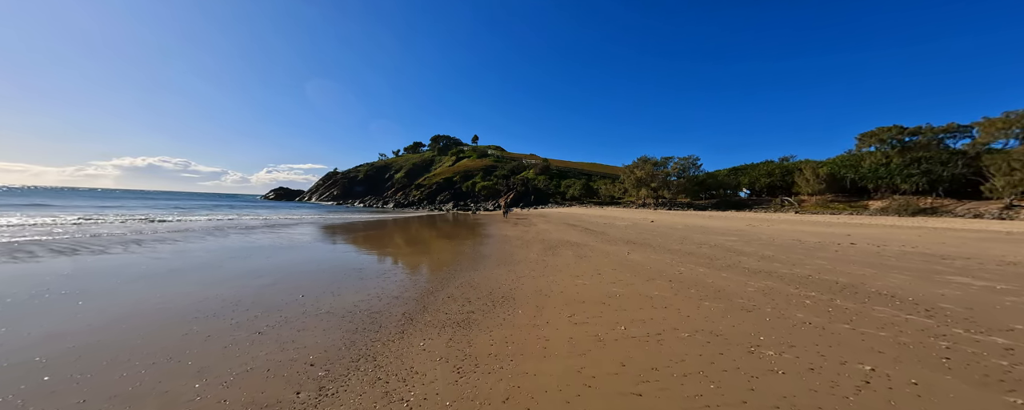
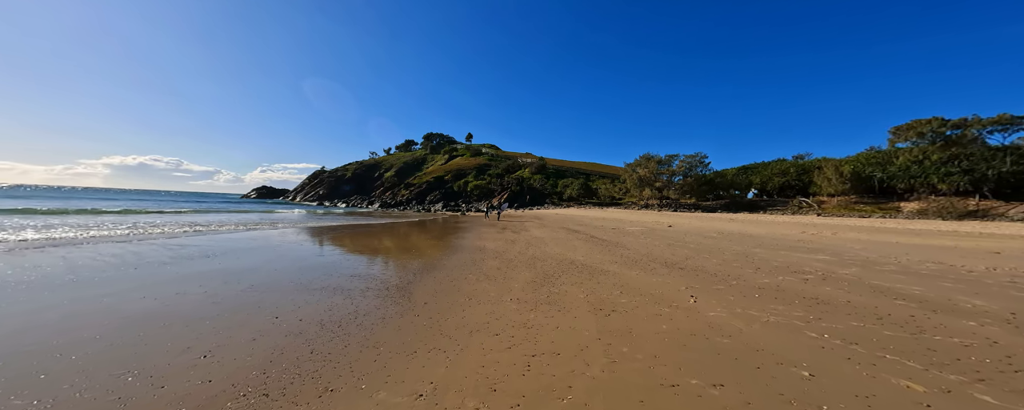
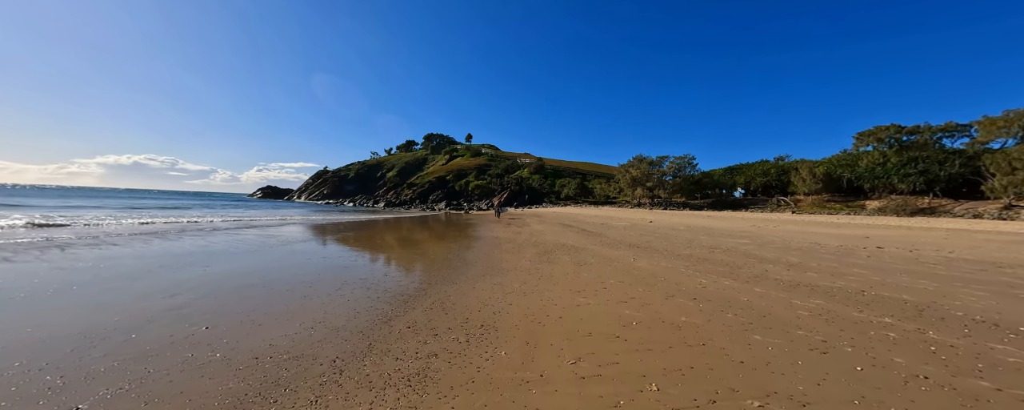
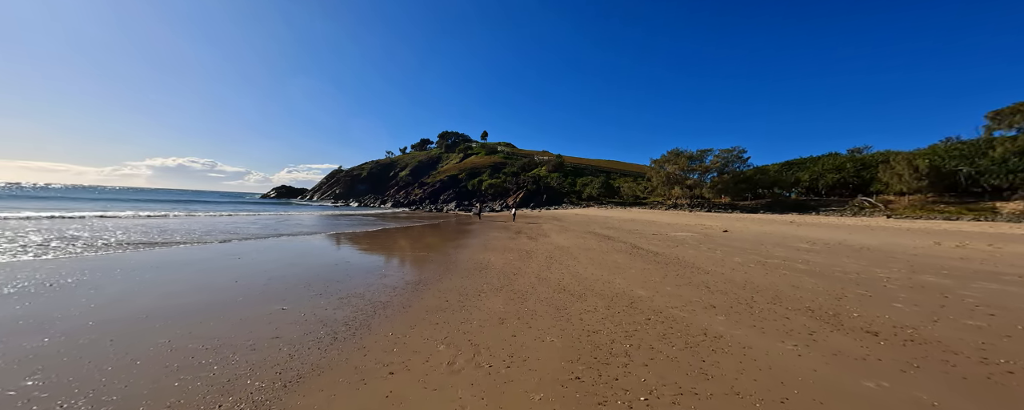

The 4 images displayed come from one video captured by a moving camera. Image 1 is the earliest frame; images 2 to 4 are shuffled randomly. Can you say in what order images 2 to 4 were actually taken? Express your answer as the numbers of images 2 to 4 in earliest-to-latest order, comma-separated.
3, 2, 4
